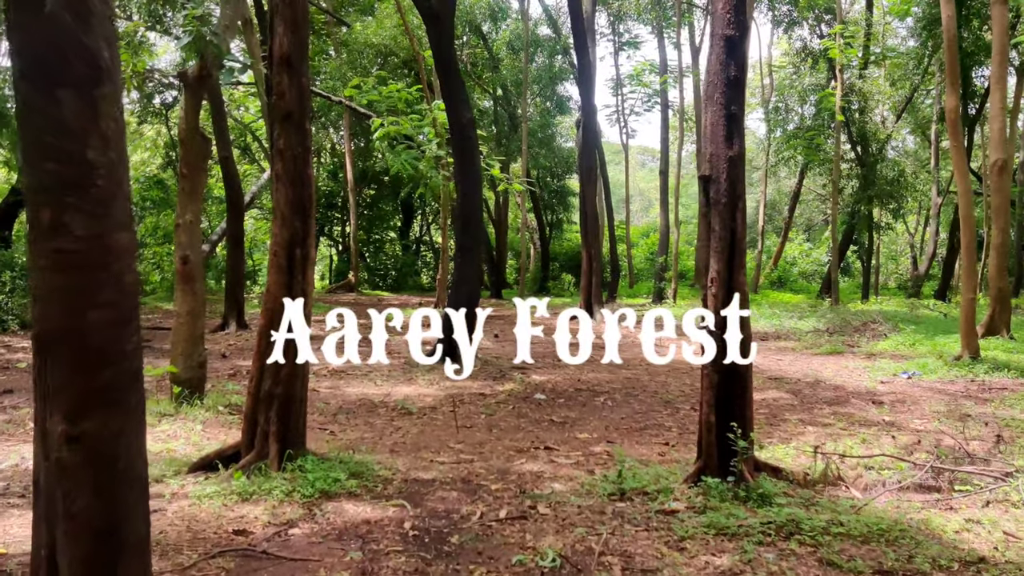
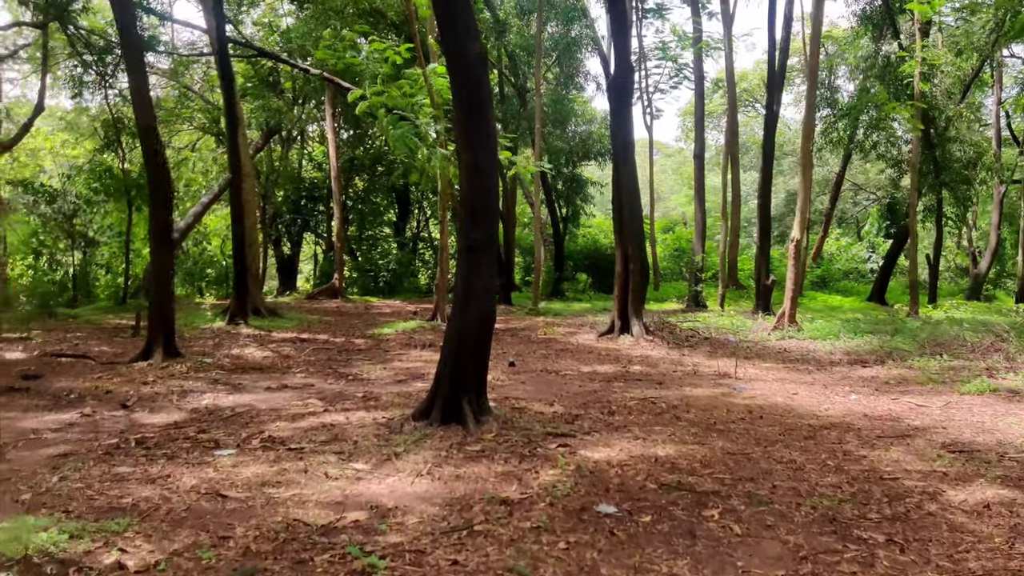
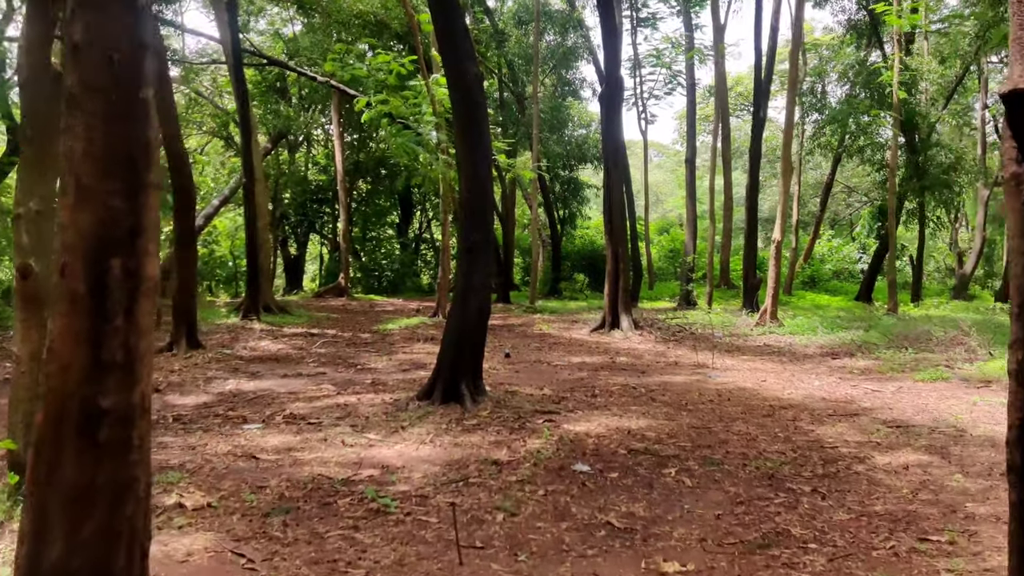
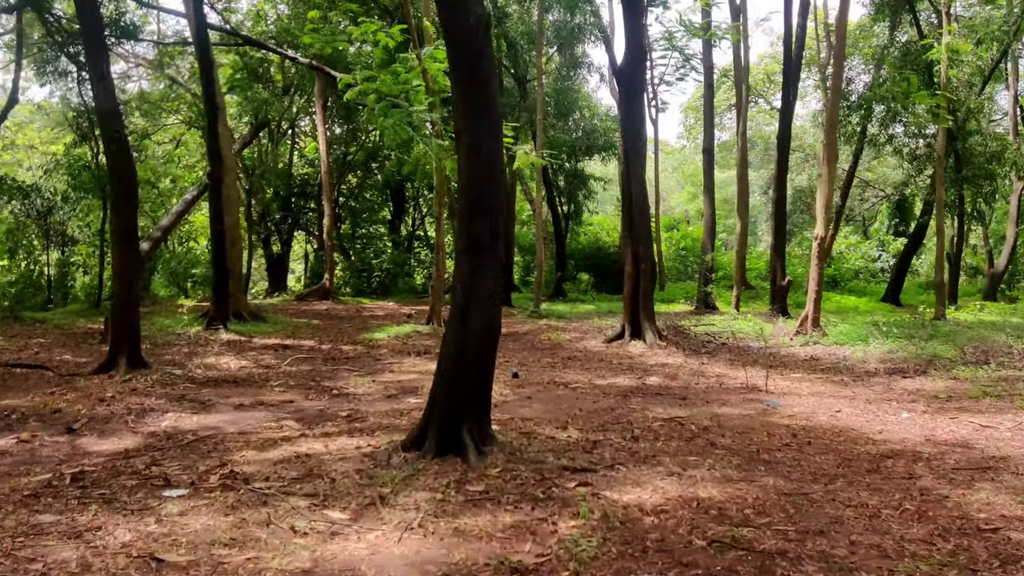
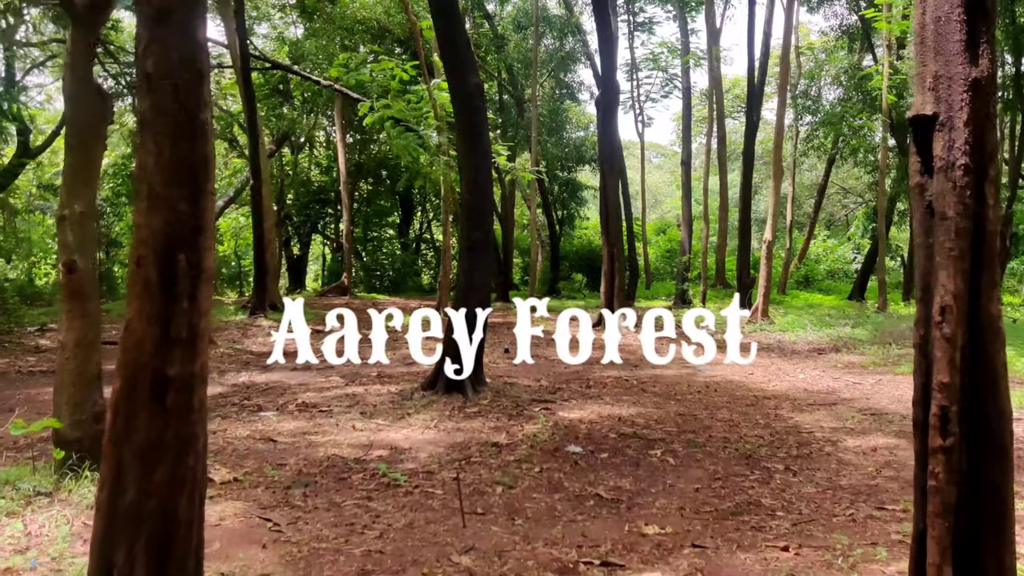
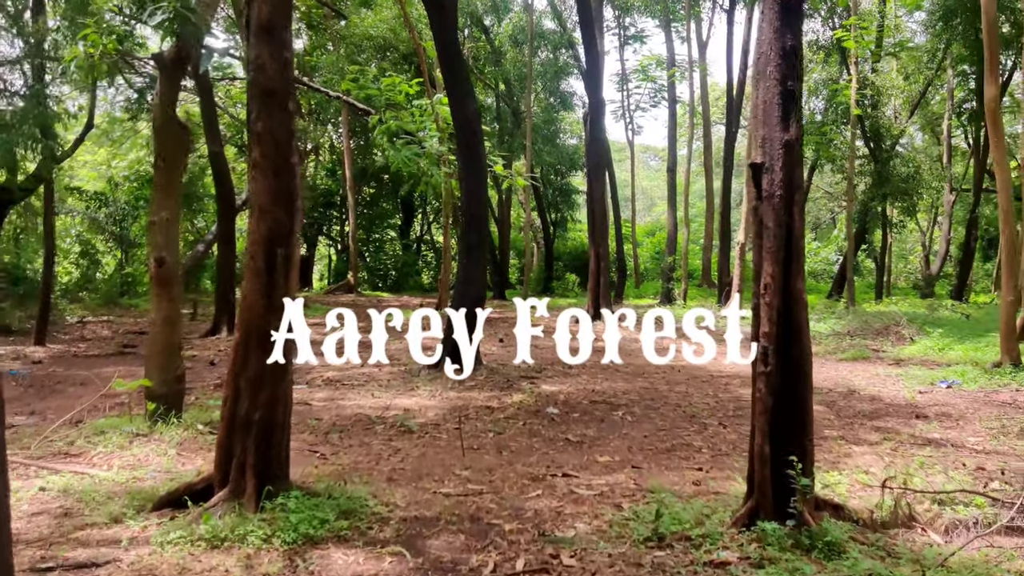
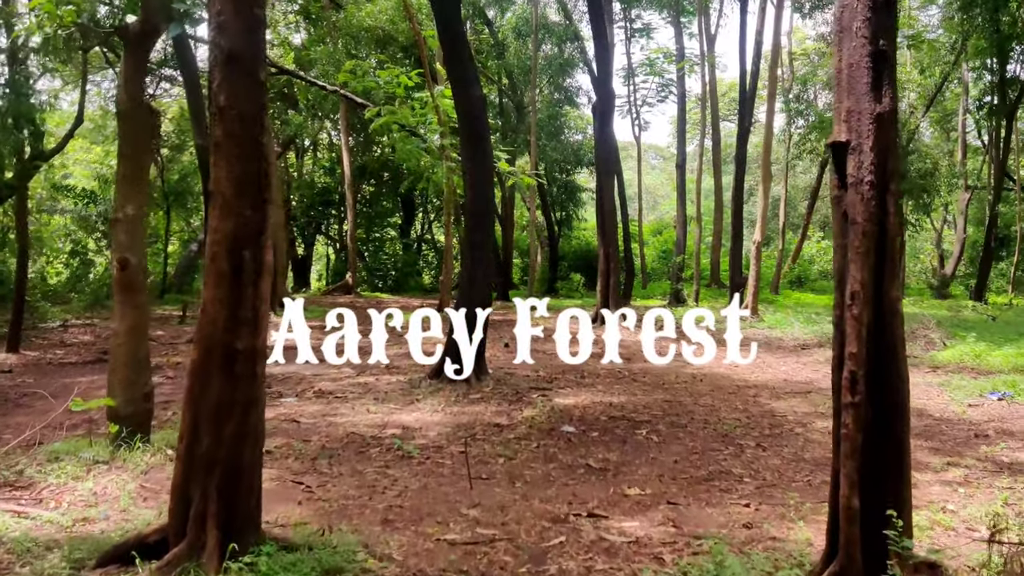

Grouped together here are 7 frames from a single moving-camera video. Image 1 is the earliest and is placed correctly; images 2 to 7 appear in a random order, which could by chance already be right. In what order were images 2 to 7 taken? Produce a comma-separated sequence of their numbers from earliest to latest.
6, 7, 5, 3, 2, 4
